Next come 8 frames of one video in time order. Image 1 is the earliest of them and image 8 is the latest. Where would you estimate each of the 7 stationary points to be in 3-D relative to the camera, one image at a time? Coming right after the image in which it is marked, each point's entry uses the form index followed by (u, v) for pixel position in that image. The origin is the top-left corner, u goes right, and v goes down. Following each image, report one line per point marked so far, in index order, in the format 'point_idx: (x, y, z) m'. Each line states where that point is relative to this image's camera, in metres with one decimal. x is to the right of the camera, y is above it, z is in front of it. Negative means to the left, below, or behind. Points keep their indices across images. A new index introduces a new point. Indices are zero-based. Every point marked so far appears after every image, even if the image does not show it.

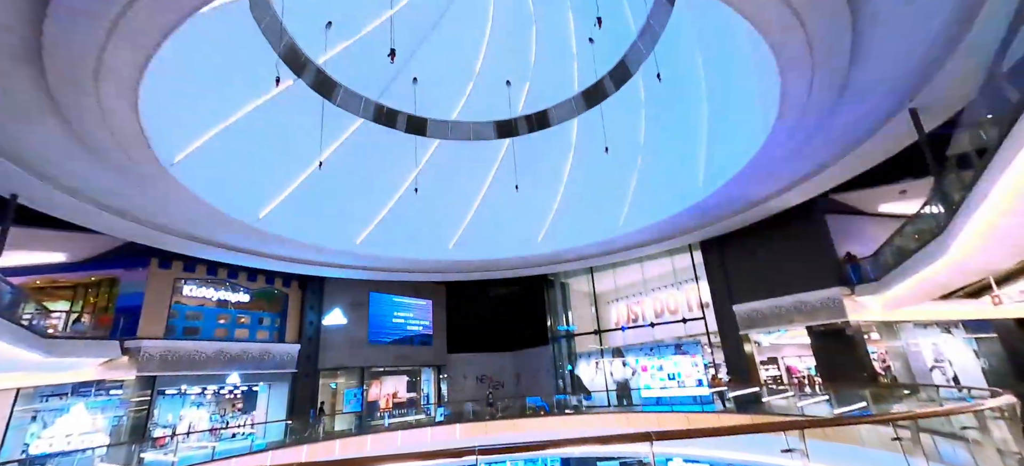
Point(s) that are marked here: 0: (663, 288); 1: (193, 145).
0: (+4.7, -1.7, +13.7) m
1: (-6.0, +1.7, +8.3) m
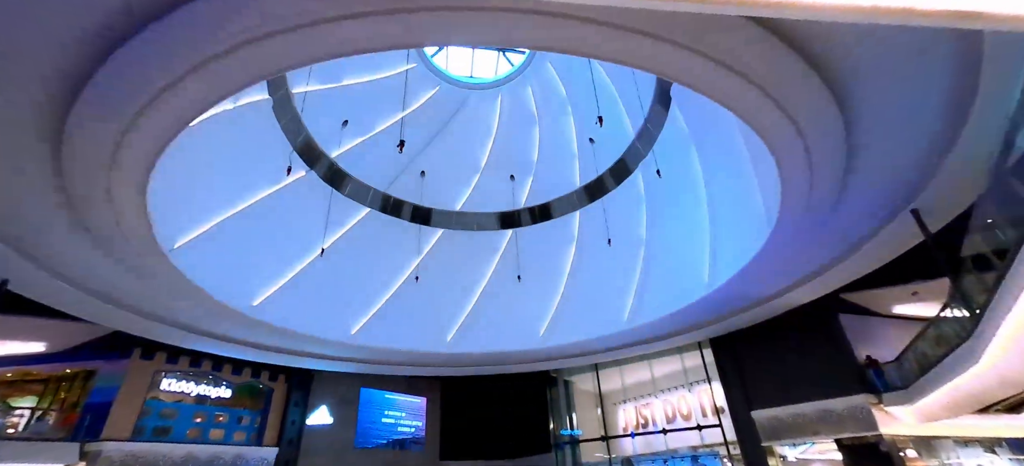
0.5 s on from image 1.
0: (+4.7, -4.6, +12.9) m
1: (-6.0, +0.1, +8.3) m
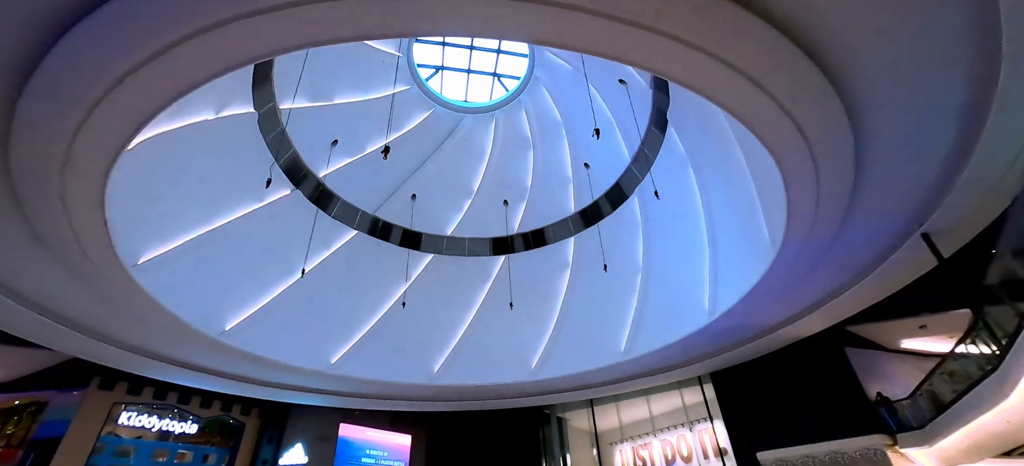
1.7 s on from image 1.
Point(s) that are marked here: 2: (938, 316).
0: (+4.4, -5.4, +12.1) m
1: (-6.1, -0.3, +7.7) m
2: (+8.6, -1.7, +9.0) m
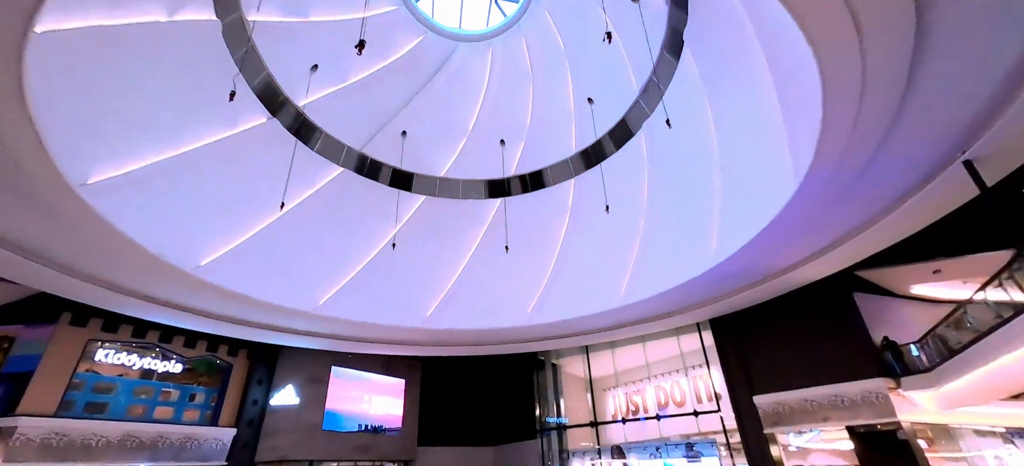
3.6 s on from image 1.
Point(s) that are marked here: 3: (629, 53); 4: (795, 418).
0: (+4.2, -3.8, +12.0) m
1: (-6.2, +1.0, +7.0) m
2: (+8.5, -0.5, +8.5) m
3: (+2.5, +3.9, +9.5) m
4: (+6.0, -3.9, +9.3) m
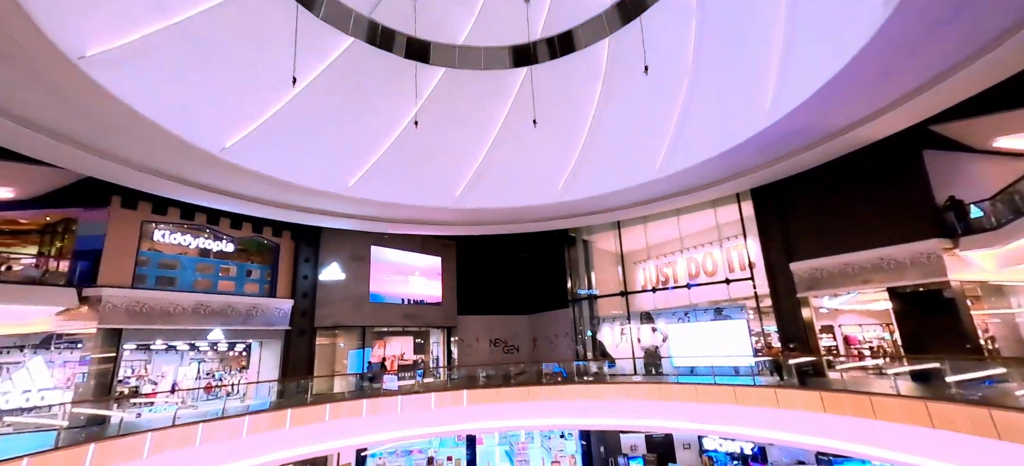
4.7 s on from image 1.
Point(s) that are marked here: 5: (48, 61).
0: (+5.1, -0.3, +11.9) m
1: (-5.8, +2.8, +6.7) m
2: (+9.1, +2.1, +7.5) m
3: (+2.9, +6.5, +7.7) m
4: (+6.7, -1.0, +9.2) m
5: (-5.4, +2.0, +5.1) m
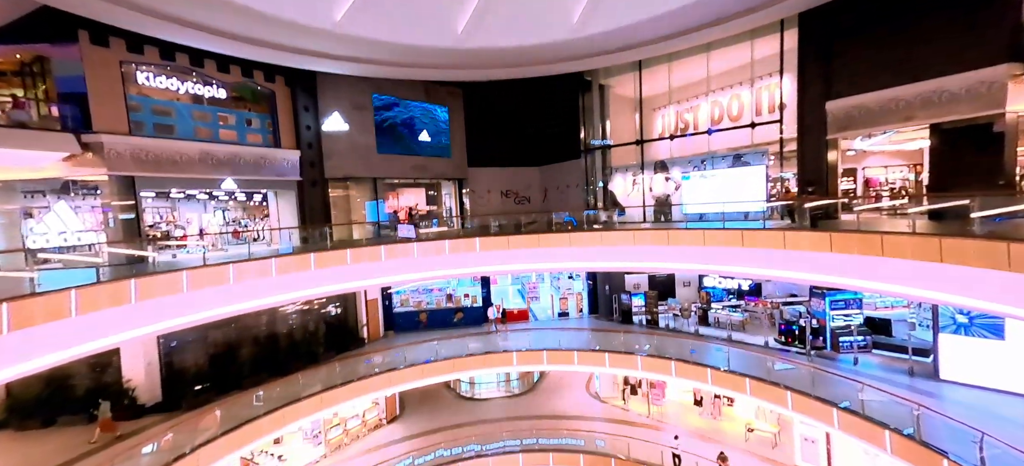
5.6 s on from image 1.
0: (+5.4, +3.7, +11.0) m
1: (-5.6, +4.9, +5.2) m
2: (+9.2, +4.6, +5.9) m
3: (+3.0, +8.8, +4.9) m
4: (+7.0, +2.1, +8.6) m
5: (-5.3, +3.7, +4.0) m
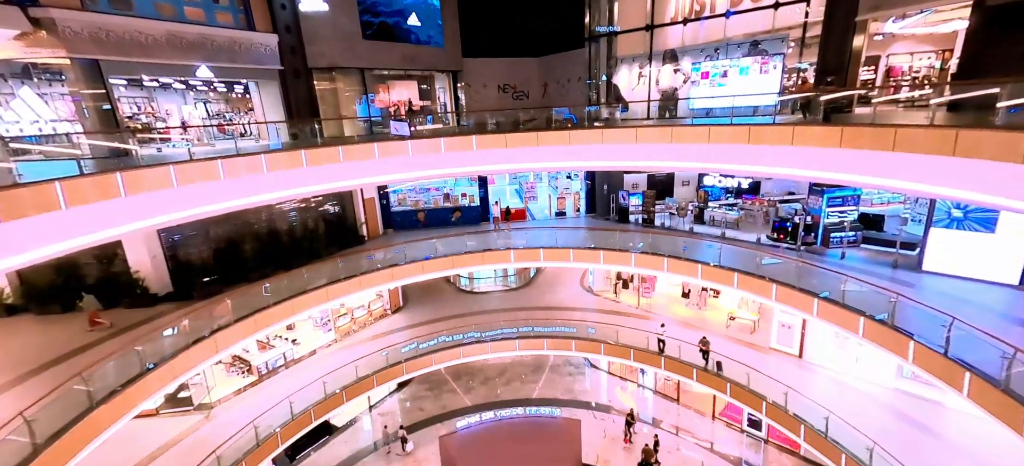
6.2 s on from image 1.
0: (+5.4, +6.1, +9.8) m
1: (-5.6, +6.1, +3.8) m
2: (+9.2, +5.8, +4.6) m
3: (+3.0, +9.8, +2.7) m
4: (+6.9, +4.1, +7.8) m
5: (-5.3, +4.6, +2.9) m
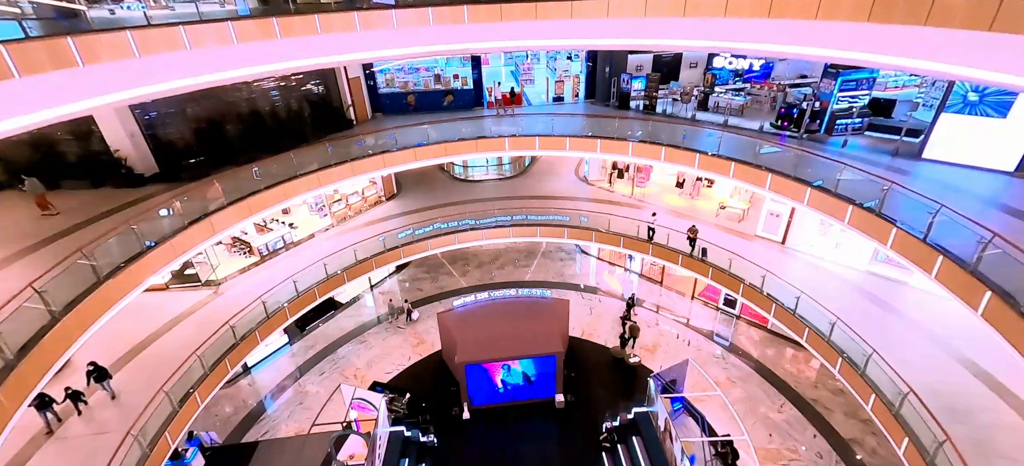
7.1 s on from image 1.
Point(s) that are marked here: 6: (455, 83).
0: (+5.3, +8.3, +7.9) m
1: (-5.7, +7.0, +2.0) m
2: (+9.2, +6.8, +3.0) m
3: (+3.1, +10.2, +0.1) m
4: (+6.9, +5.9, +6.4) m
5: (-5.3, +5.3, +1.4) m
6: (-2.1, +5.5, +15.9) m
